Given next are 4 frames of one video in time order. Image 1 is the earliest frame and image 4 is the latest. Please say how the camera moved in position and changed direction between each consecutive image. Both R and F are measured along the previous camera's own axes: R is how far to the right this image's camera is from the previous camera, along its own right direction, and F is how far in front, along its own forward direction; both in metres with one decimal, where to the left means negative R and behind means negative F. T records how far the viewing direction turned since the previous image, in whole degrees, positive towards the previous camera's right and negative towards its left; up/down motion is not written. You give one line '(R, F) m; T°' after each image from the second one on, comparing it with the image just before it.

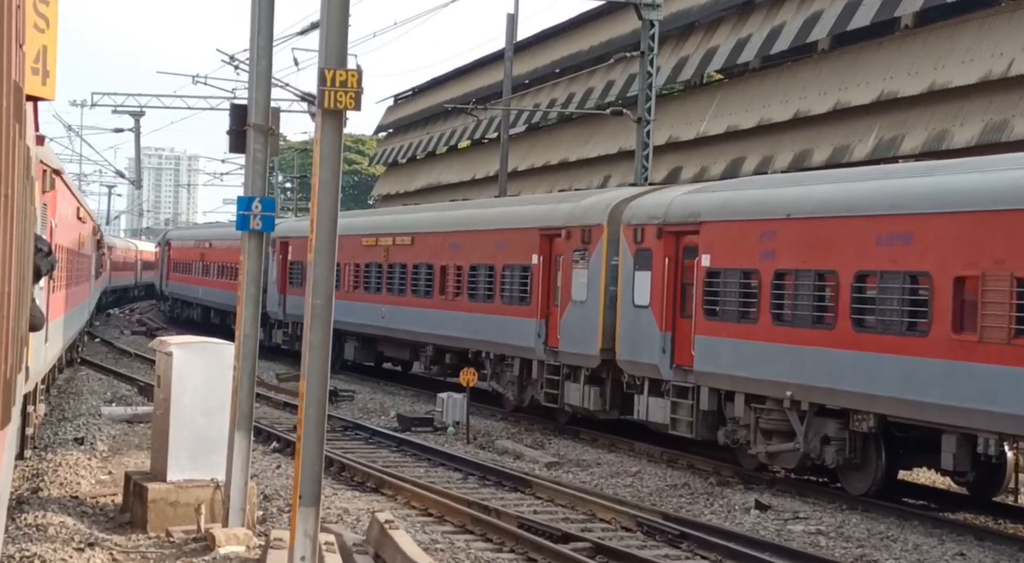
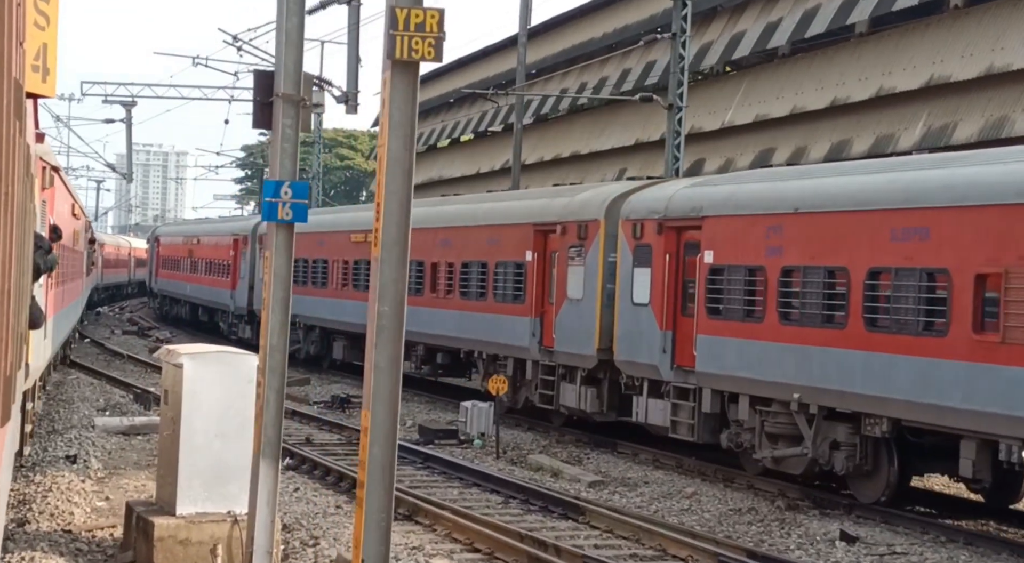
(-0.1, +0.6) m; 0°
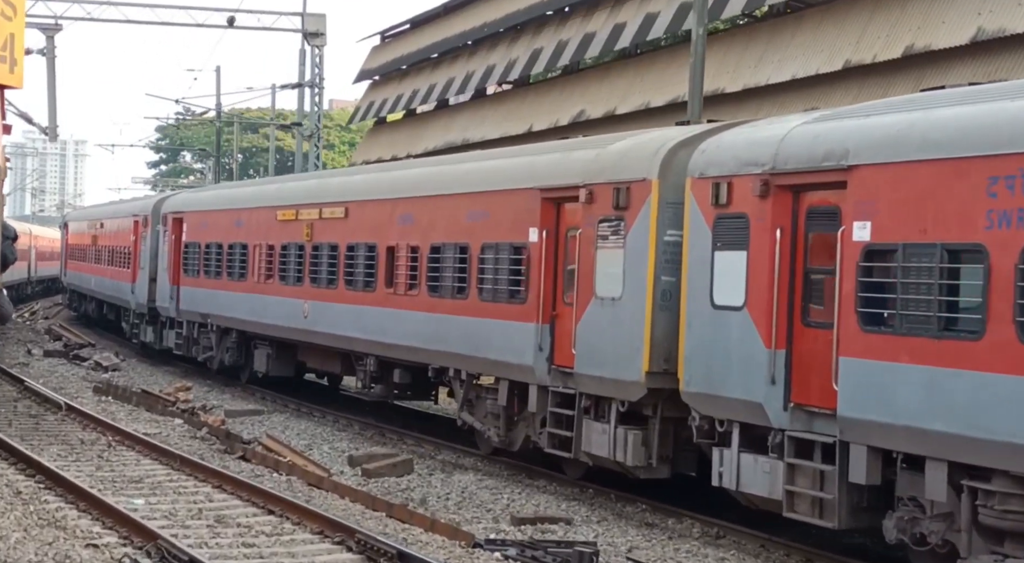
(-0.7, +6.1) m; +3°
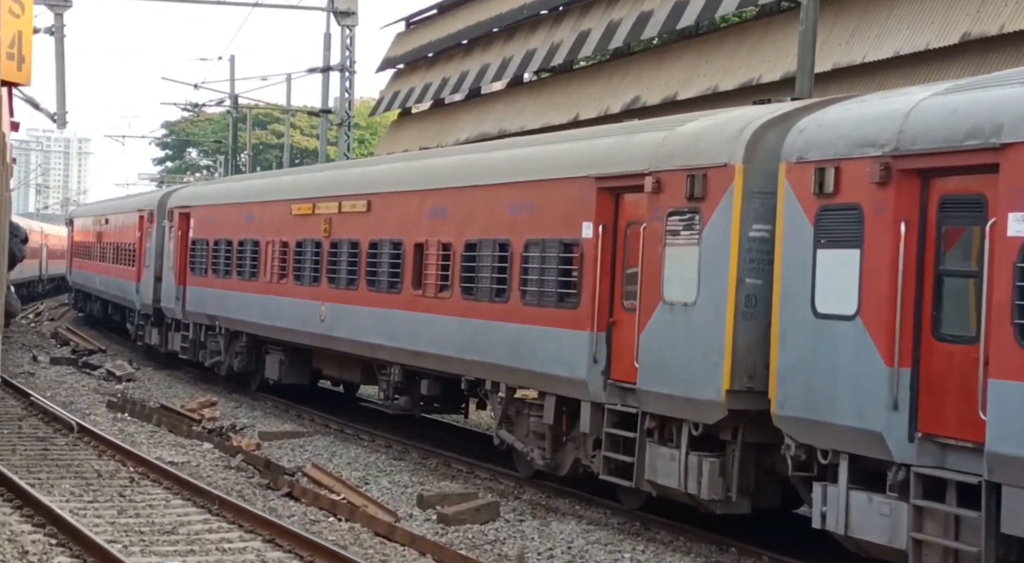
(-0.4, +1.8) m; 0°
